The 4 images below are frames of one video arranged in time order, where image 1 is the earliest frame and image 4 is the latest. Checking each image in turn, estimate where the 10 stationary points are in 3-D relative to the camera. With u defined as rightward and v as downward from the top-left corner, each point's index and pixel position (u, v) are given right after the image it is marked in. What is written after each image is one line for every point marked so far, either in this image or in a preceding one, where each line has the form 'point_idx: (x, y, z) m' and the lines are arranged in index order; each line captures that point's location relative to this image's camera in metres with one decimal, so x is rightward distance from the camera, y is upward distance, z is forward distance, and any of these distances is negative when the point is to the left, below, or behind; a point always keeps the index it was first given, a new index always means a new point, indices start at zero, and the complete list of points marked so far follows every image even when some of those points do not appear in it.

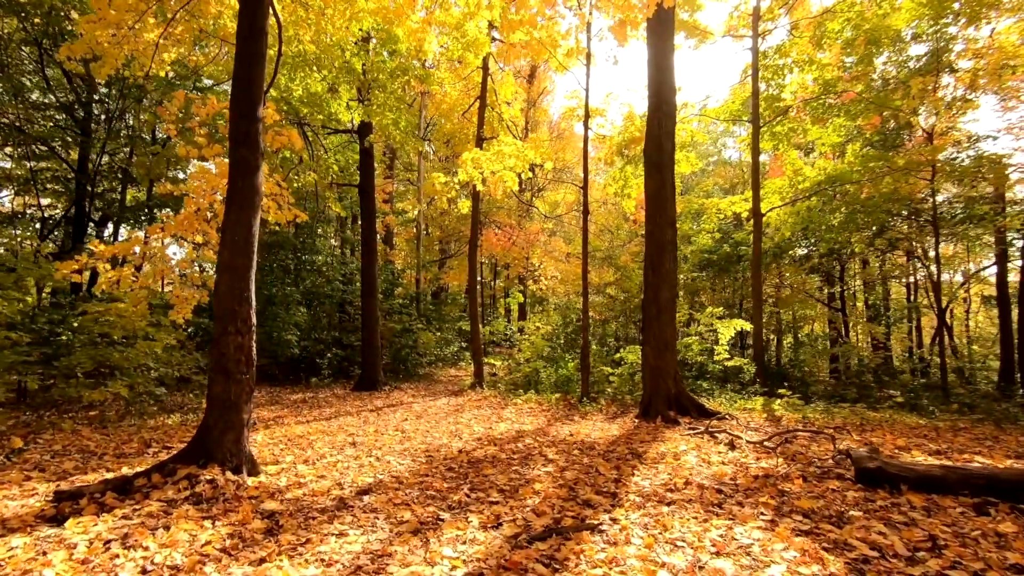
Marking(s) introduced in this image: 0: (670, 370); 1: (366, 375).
0: (+2.6, -1.4, +8.0) m
1: (-3.6, -2.1, +11.6) m
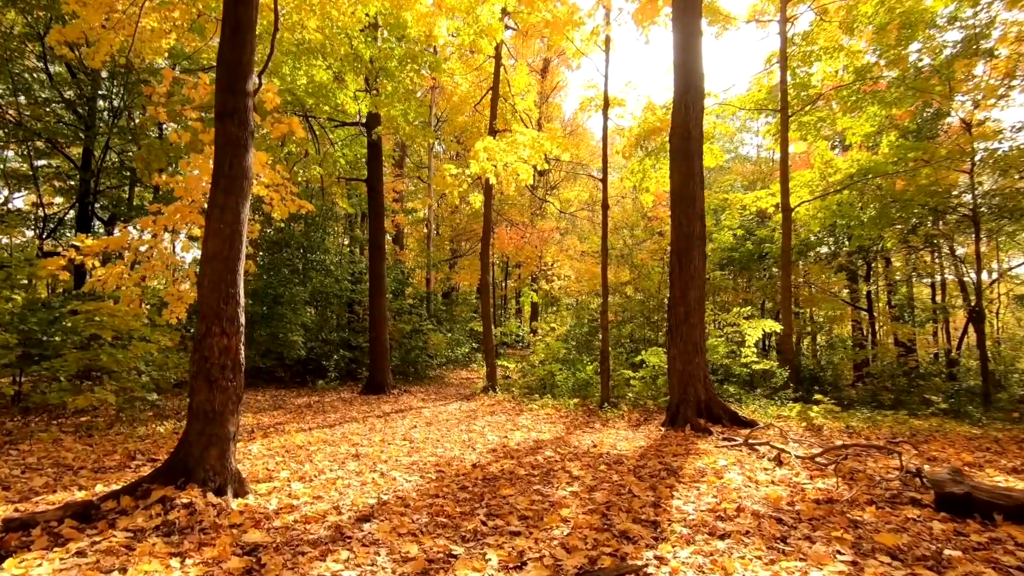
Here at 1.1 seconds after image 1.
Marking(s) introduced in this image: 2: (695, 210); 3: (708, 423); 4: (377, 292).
0: (+2.9, -1.3, +7.4) m
1: (-3.2, -2.1, +11.2) m
2: (+2.9, +1.2, +7.6) m
3: (+2.9, -2.0, +7.2) m
4: (-3.2, -0.1, +11.4) m
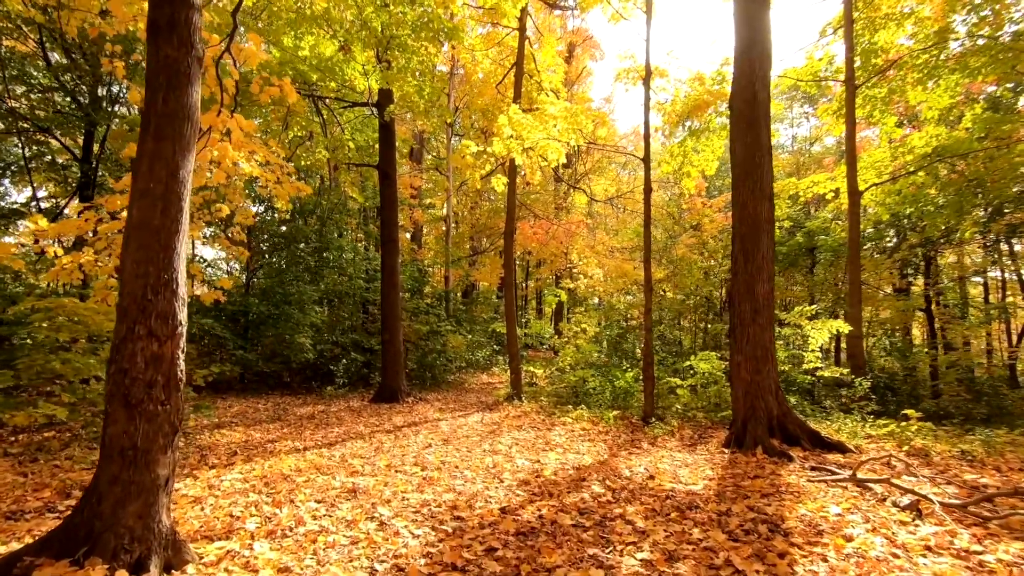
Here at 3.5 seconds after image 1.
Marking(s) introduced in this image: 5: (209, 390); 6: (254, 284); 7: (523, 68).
0: (+3.3, -1.2, +6.1) m
1: (-2.7, -2.0, +10.1) m
2: (+3.3, +1.3, +6.3) m
3: (+3.3, -1.9, +5.9) m
4: (-2.6, 0.0, +10.3) m
5: (-6.5, -2.2, +10.3) m
6: (-6.3, +0.1, +11.7) m
7: (+0.2, +4.7, +10.2) m
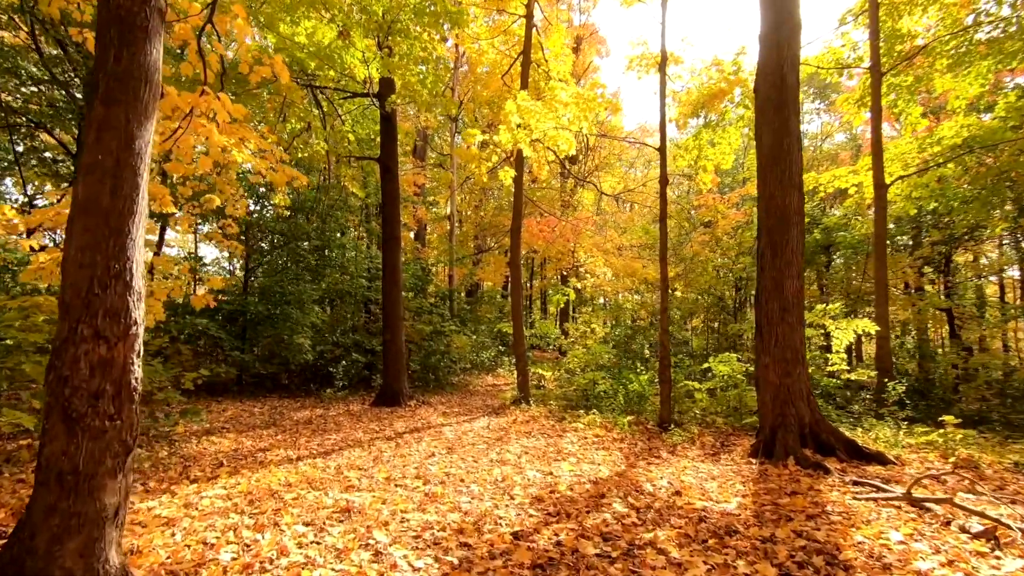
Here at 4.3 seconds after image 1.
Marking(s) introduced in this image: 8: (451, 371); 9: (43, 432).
0: (+3.4, -1.2, +5.7) m
1: (-2.5, -2.0, +9.7) m
2: (+3.4, +1.3, +5.9) m
3: (+3.4, -1.9, +5.4) m
4: (-2.5, 0.0, +9.9) m
5: (-6.4, -2.2, +9.9) m
6: (-6.1, +0.1, +11.3) m
7: (+0.4, +4.7, +9.8) m
8: (-1.6, -2.2, +12.8) m
9: (-2.0, -0.6, +2.1) m
